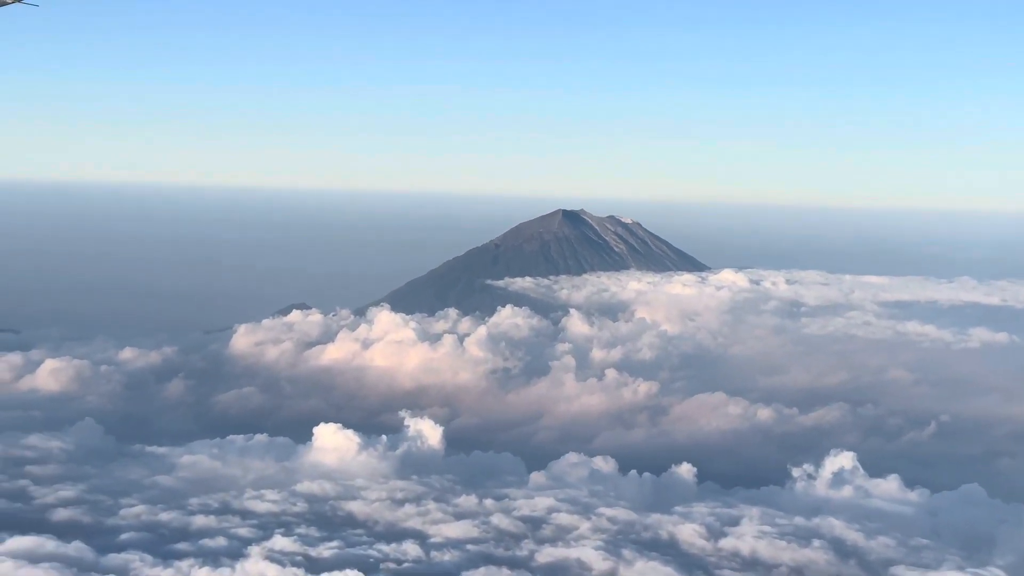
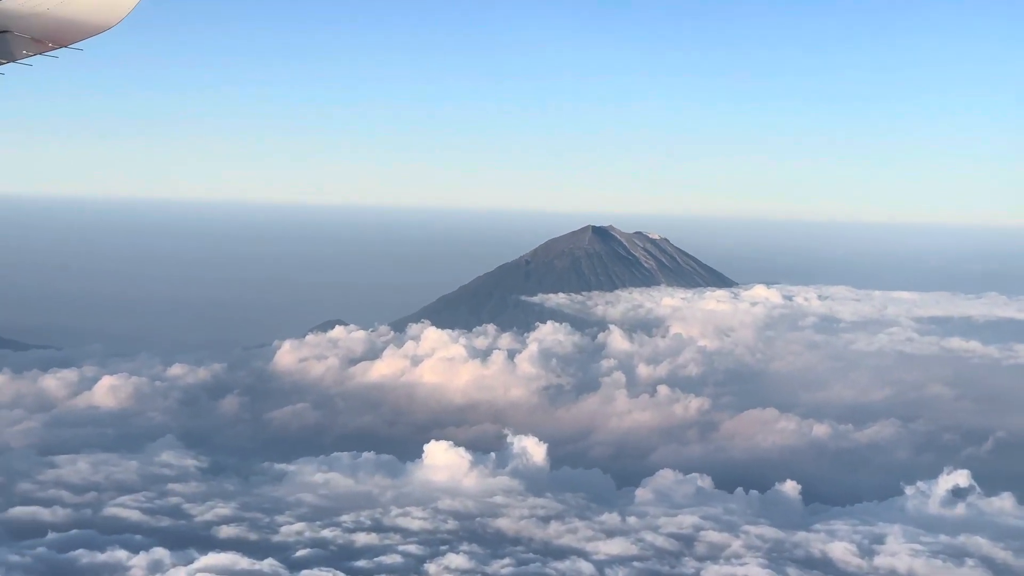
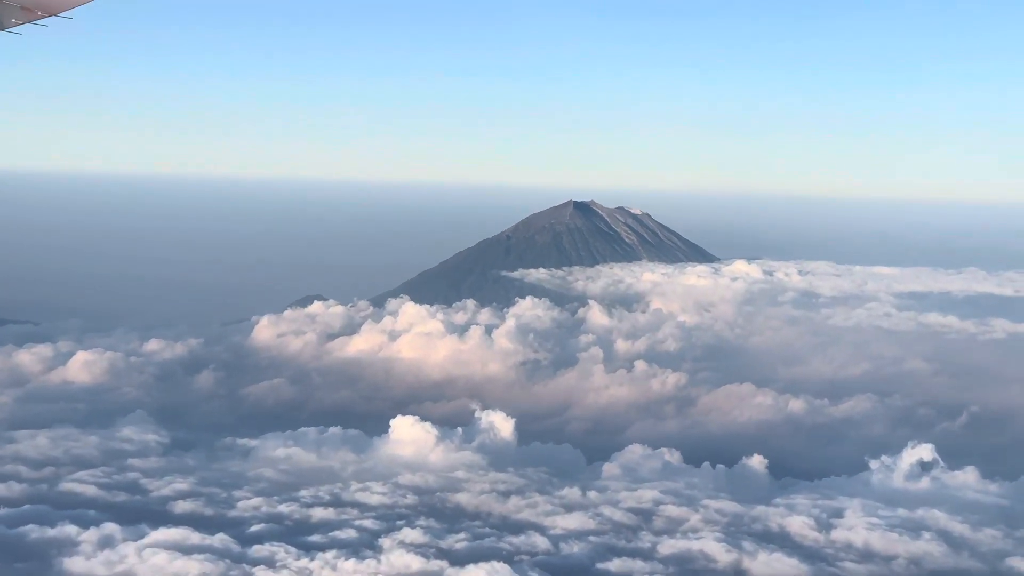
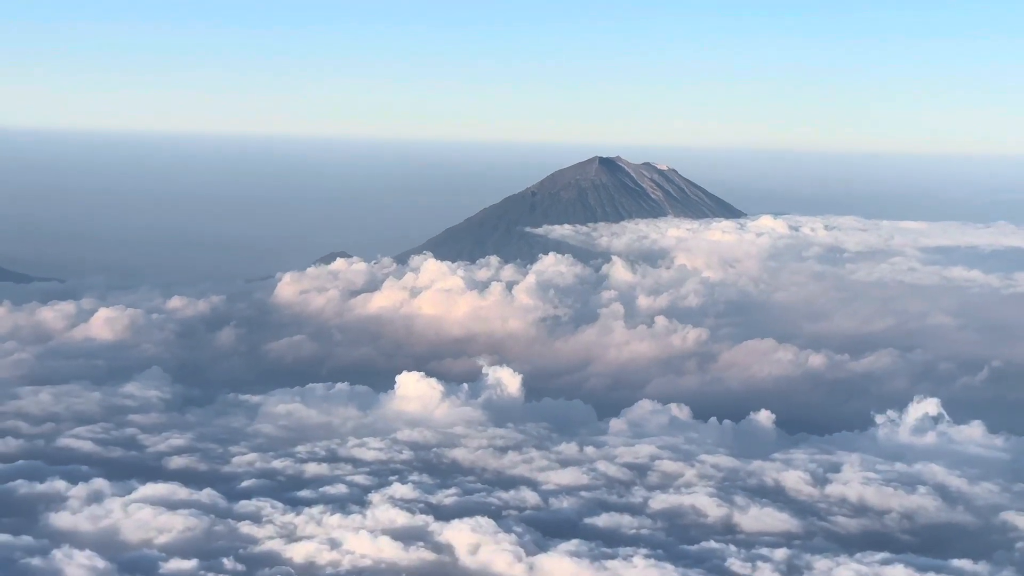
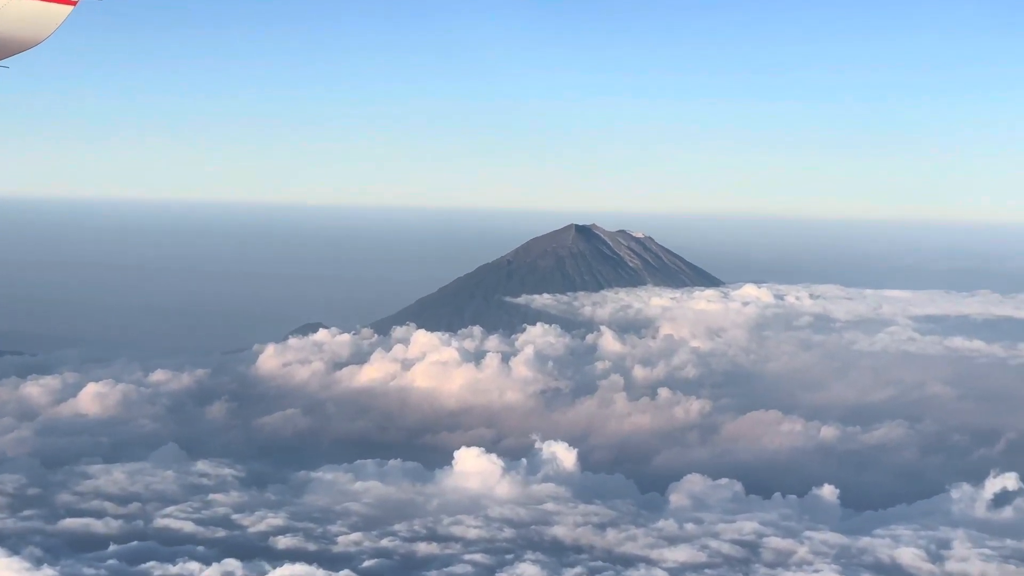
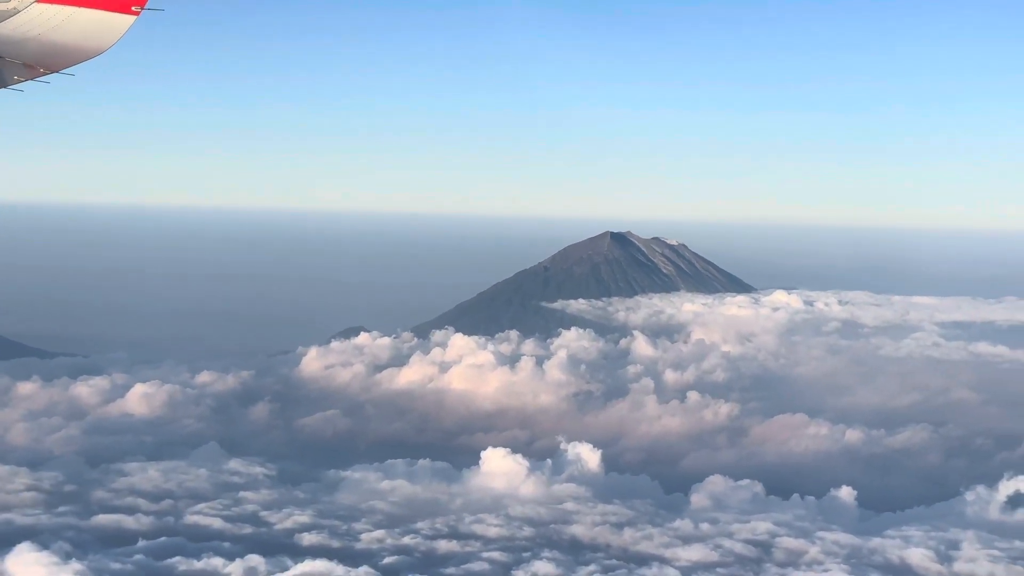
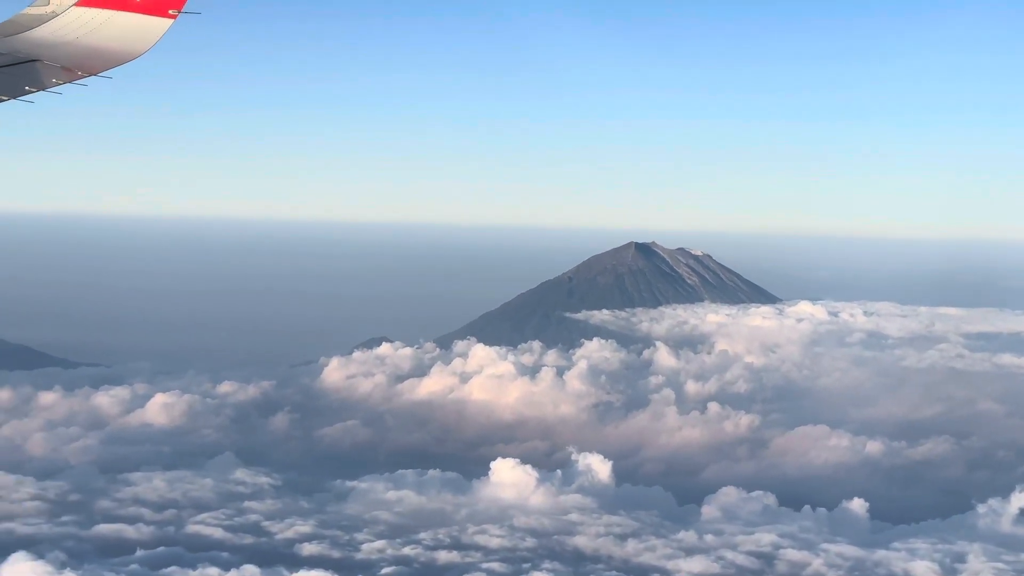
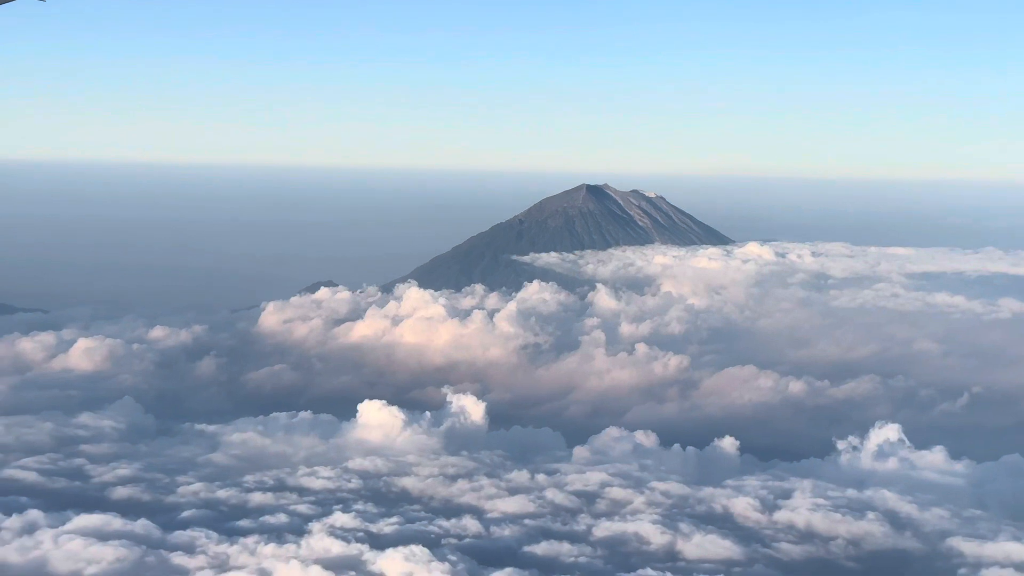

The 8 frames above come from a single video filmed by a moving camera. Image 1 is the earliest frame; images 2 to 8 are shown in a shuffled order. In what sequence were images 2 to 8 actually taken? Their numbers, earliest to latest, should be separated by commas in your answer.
8, 4, 3, 2, 7, 6, 5
